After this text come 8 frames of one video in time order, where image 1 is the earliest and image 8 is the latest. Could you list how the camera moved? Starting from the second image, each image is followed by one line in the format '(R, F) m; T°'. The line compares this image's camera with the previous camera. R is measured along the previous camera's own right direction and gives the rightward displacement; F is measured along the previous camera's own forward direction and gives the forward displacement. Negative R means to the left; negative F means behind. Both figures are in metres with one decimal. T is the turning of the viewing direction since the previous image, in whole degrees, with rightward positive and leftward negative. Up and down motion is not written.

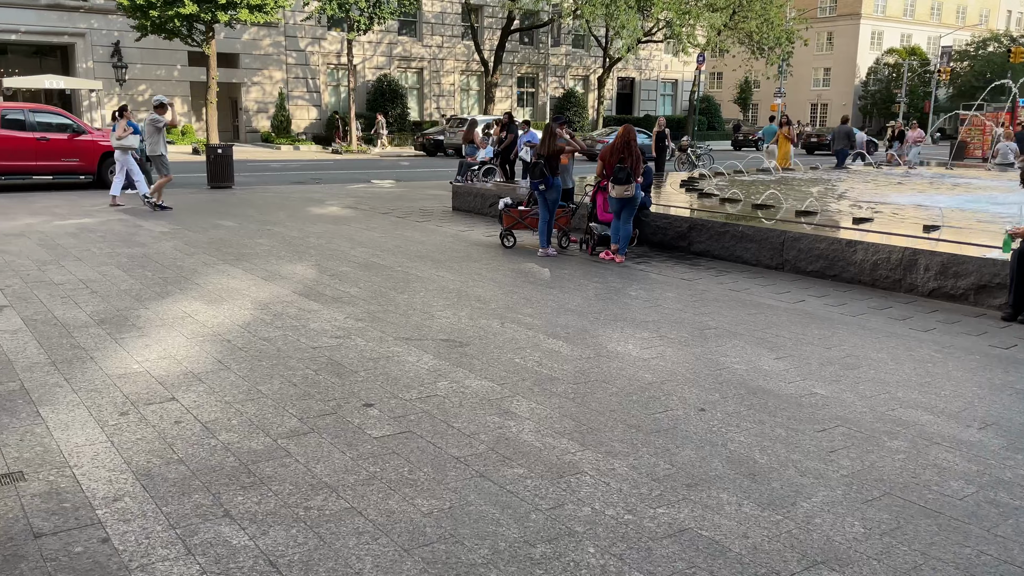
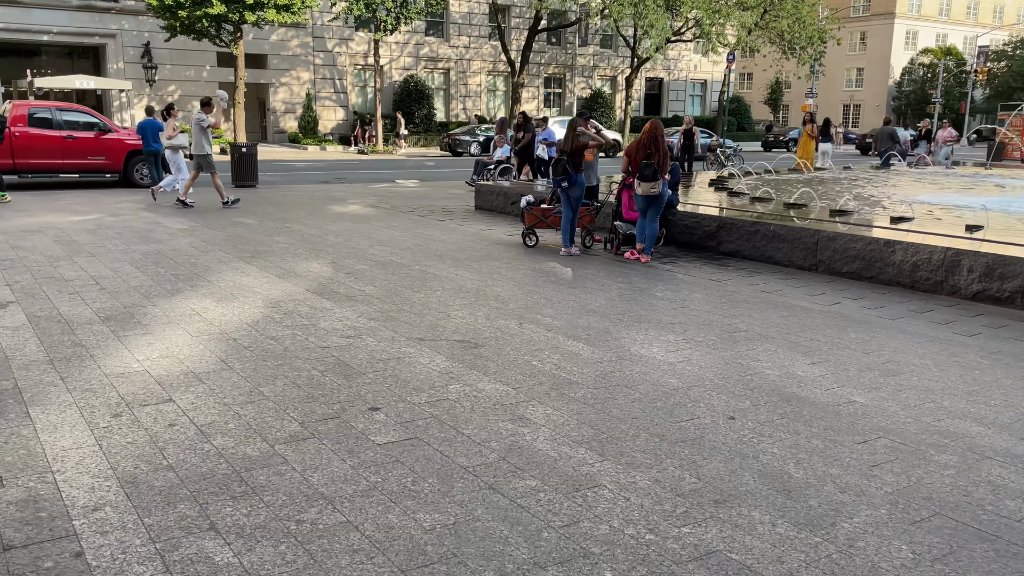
(+0.1, +0.3) m; -2°
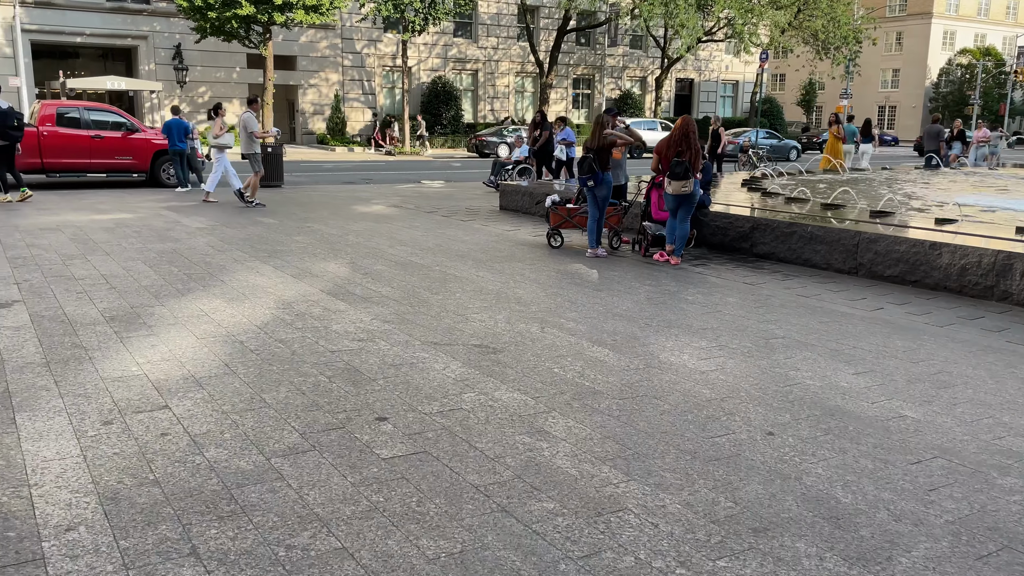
(0.0, +0.3) m; -2°
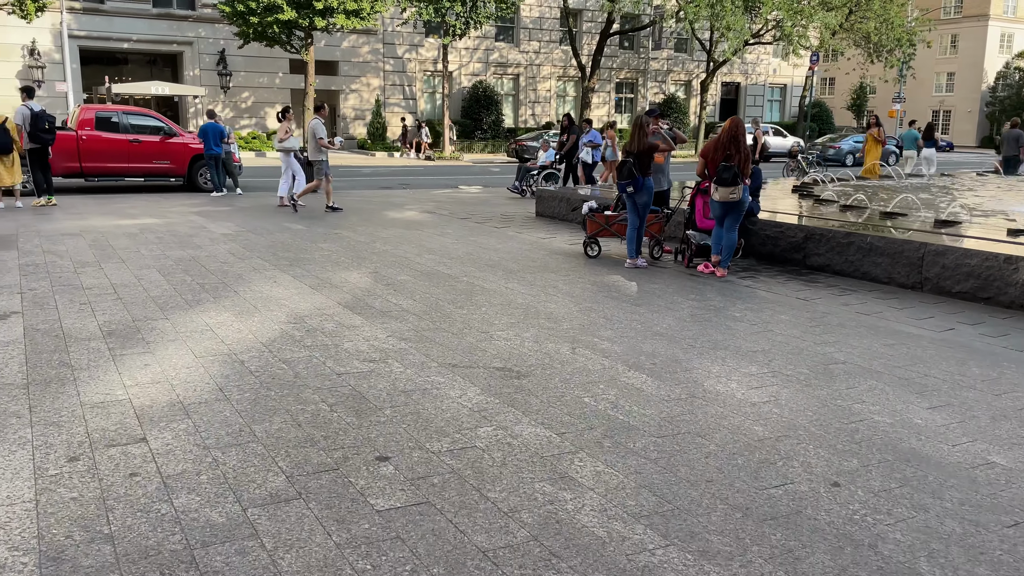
(+0.1, +0.5) m; -3°
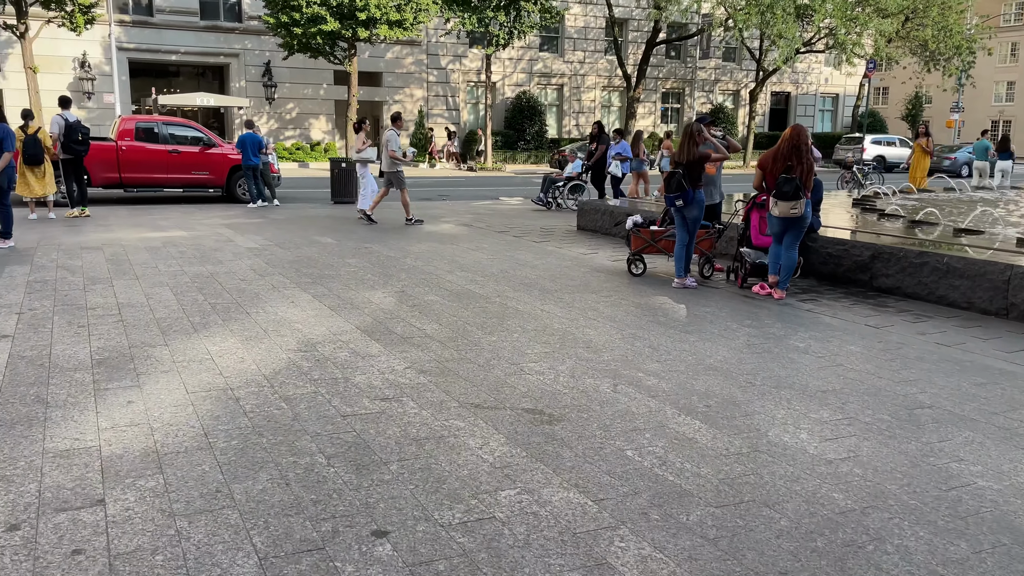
(+0.1, +0.6) m; -3°
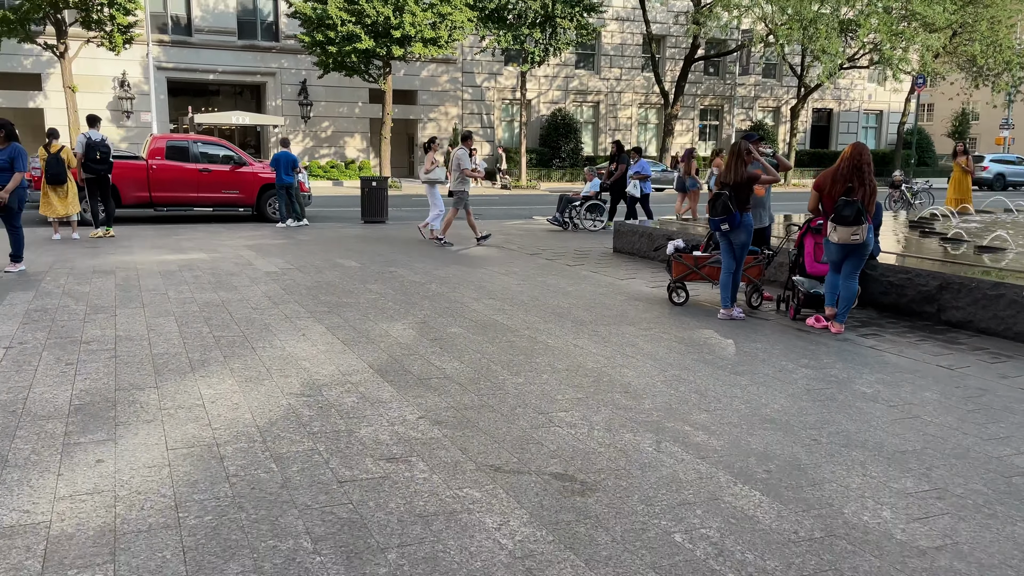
(0.0, +0.6) m; -3°
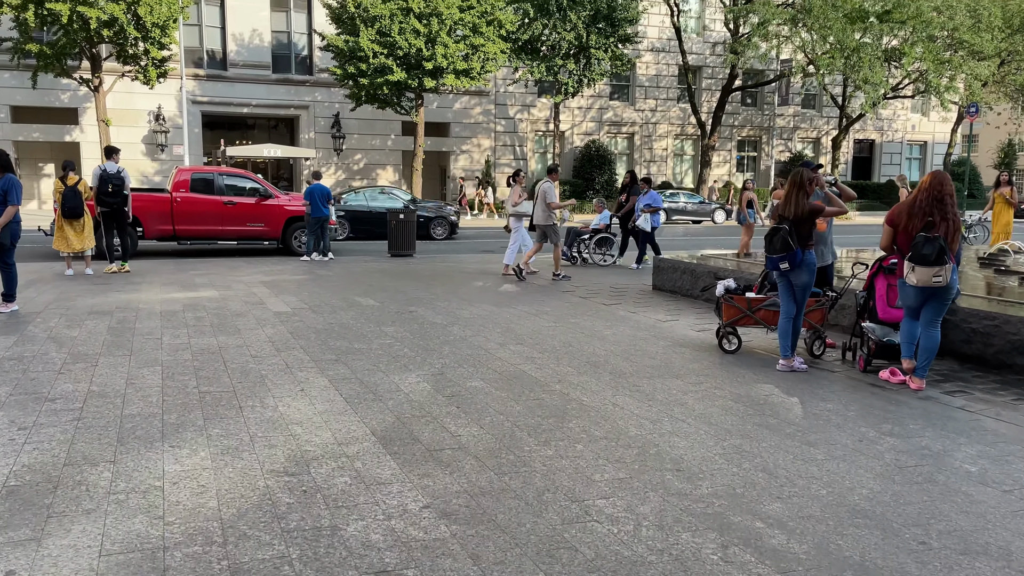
(0.0, +0.8) m; -2°
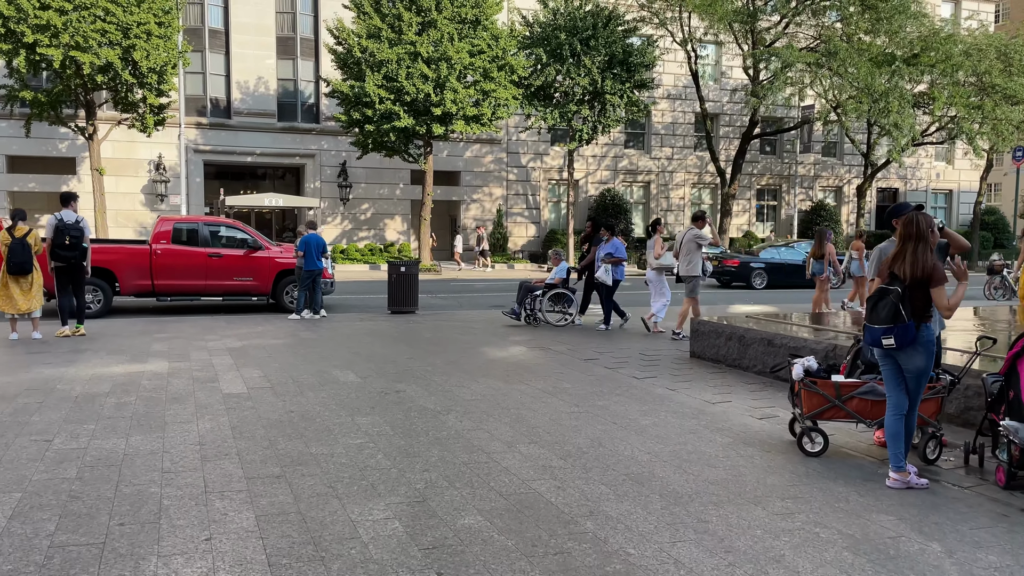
(0.0, +1.8) m; -1°
